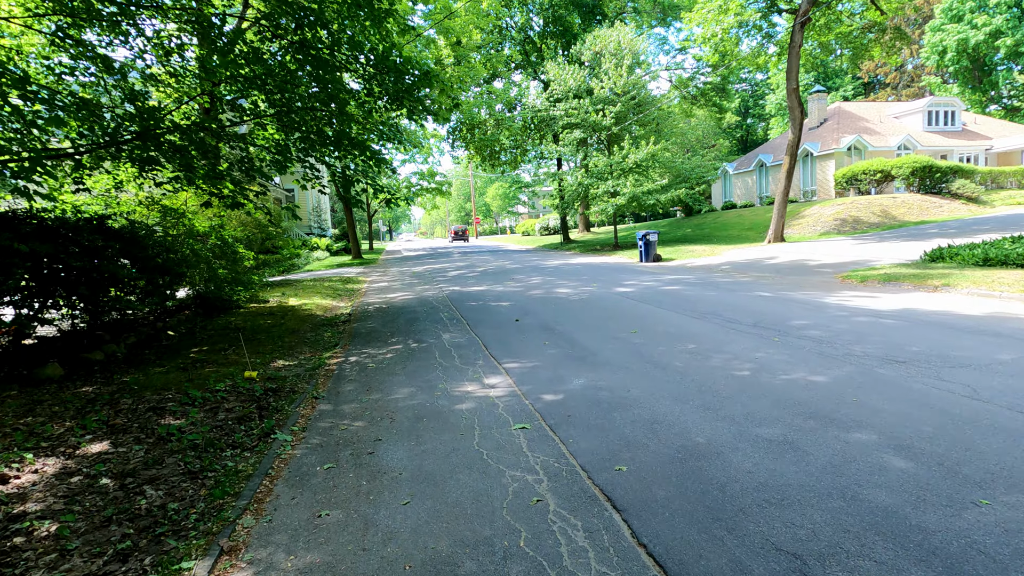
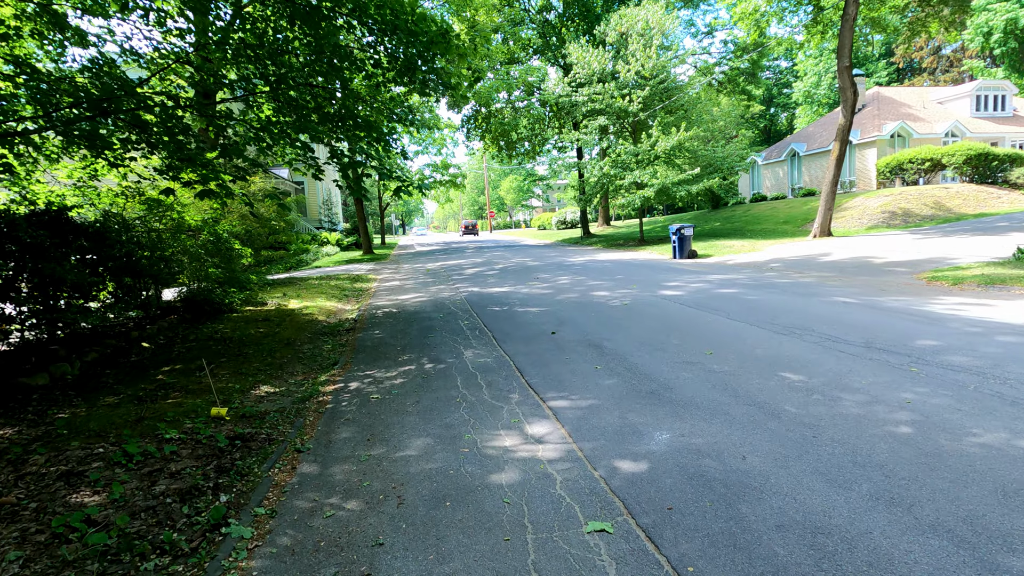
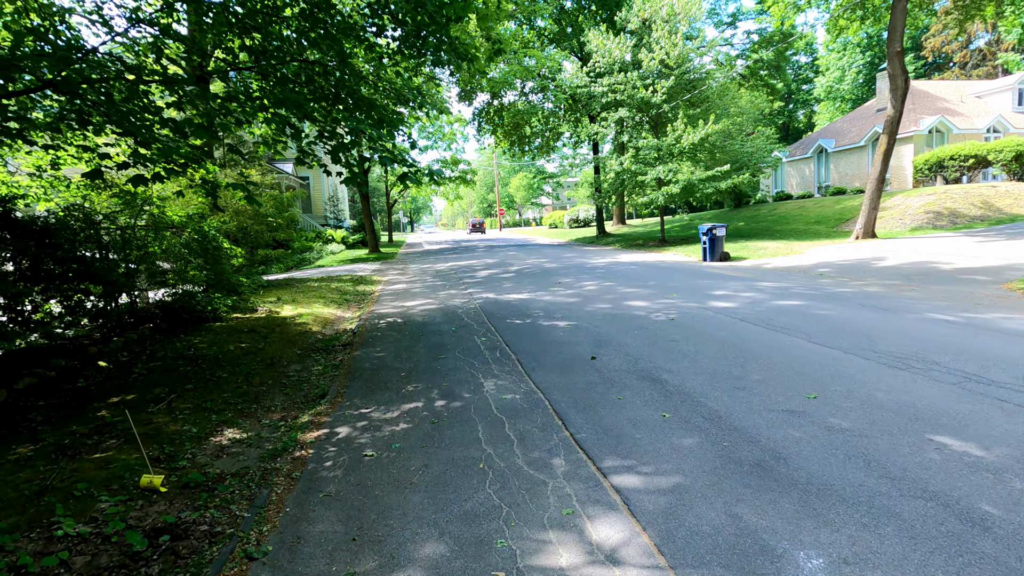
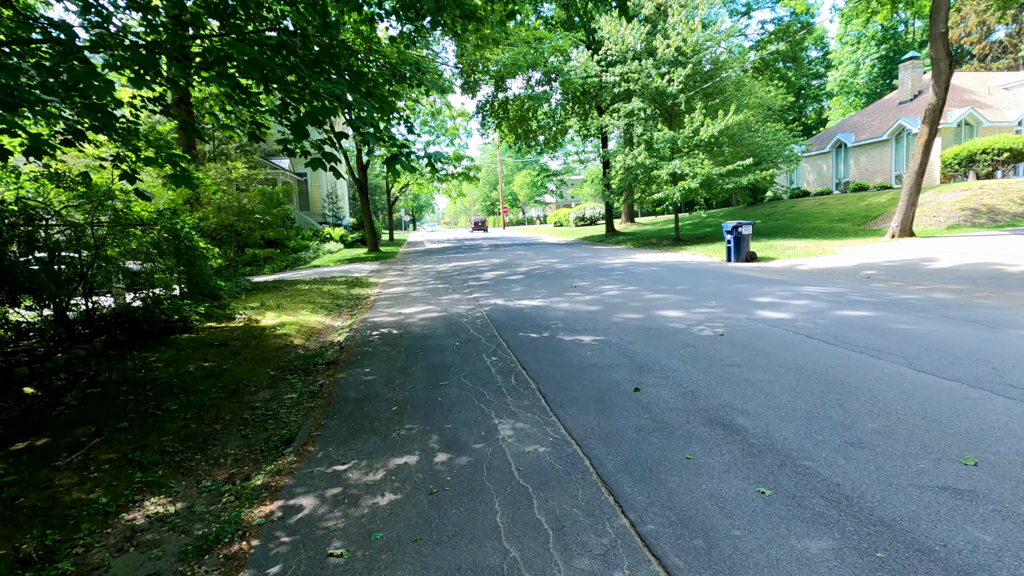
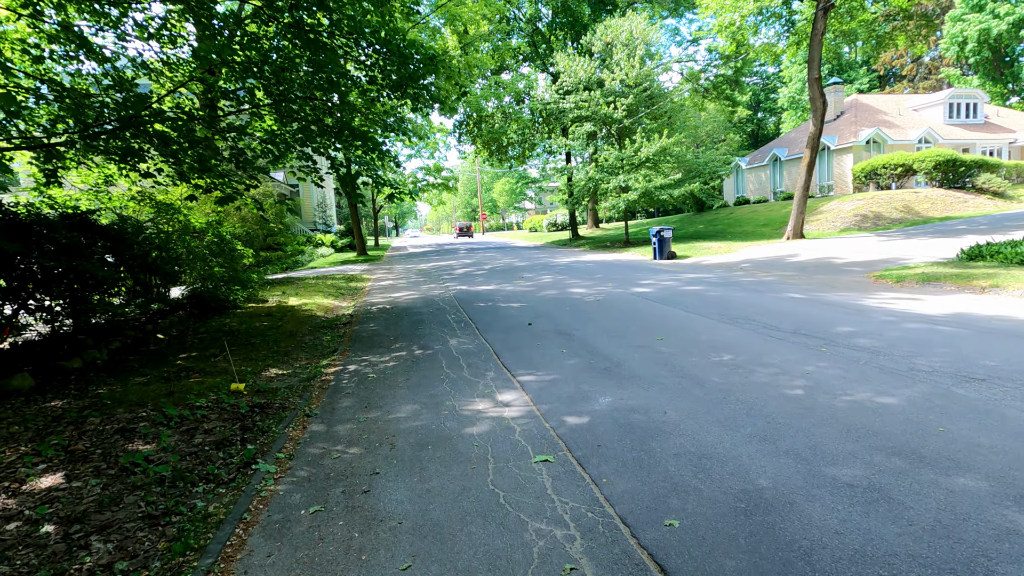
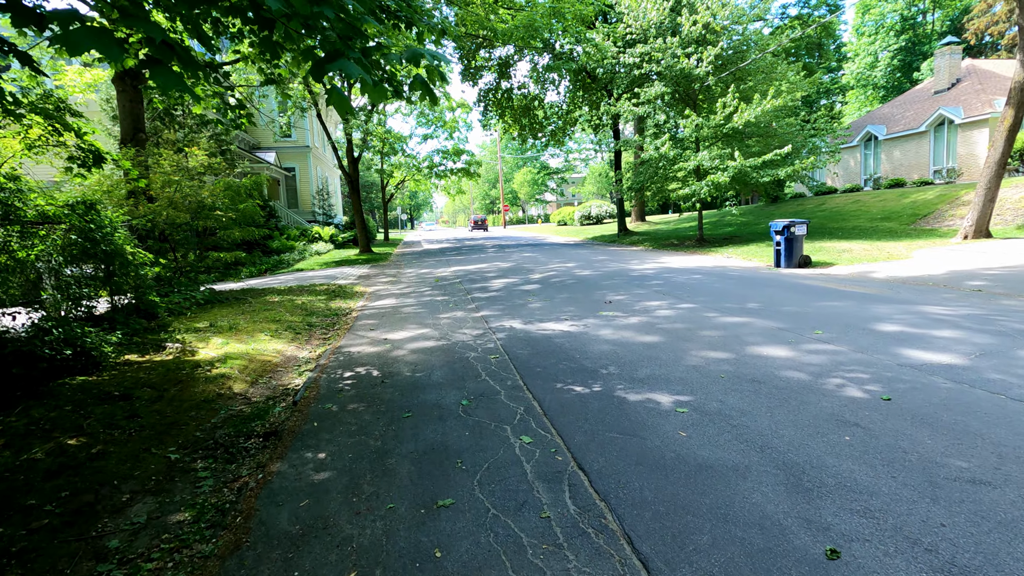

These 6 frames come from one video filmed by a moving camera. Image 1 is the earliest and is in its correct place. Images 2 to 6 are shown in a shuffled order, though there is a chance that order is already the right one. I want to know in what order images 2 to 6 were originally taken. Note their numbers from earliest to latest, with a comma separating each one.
5, 2, 3, 4, 6
